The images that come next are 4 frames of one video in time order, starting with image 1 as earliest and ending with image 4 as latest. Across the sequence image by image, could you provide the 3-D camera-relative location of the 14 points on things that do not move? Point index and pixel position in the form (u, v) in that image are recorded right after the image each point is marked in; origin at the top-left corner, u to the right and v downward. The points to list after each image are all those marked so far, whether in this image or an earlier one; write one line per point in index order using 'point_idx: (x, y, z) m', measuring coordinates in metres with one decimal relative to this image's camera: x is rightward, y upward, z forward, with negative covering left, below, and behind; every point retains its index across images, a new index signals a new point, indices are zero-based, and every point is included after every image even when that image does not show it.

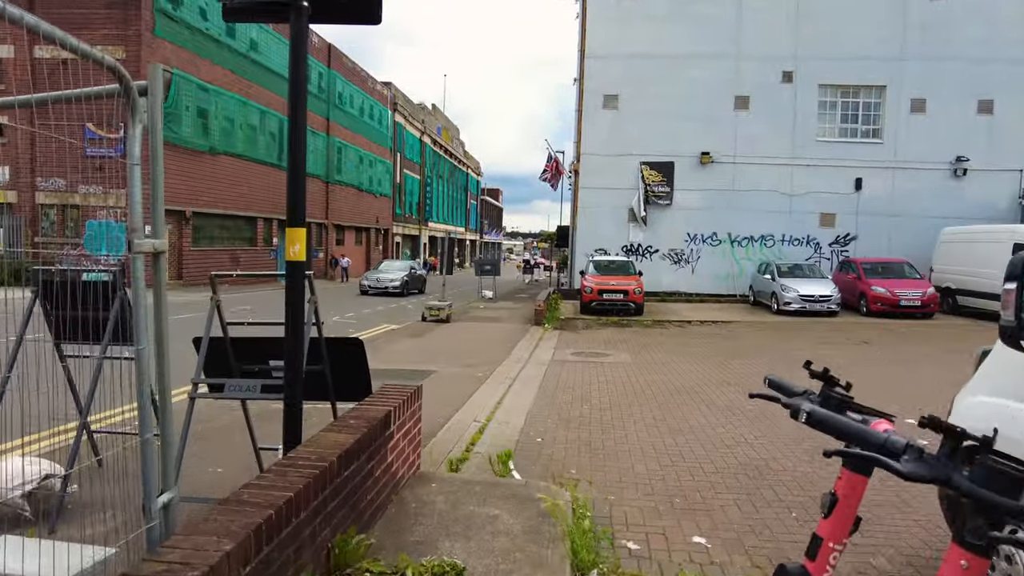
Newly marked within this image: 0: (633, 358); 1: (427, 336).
0: (+1.8, -1.1, +9.7) m
1: (-1.6, -0.9, +12.4) m
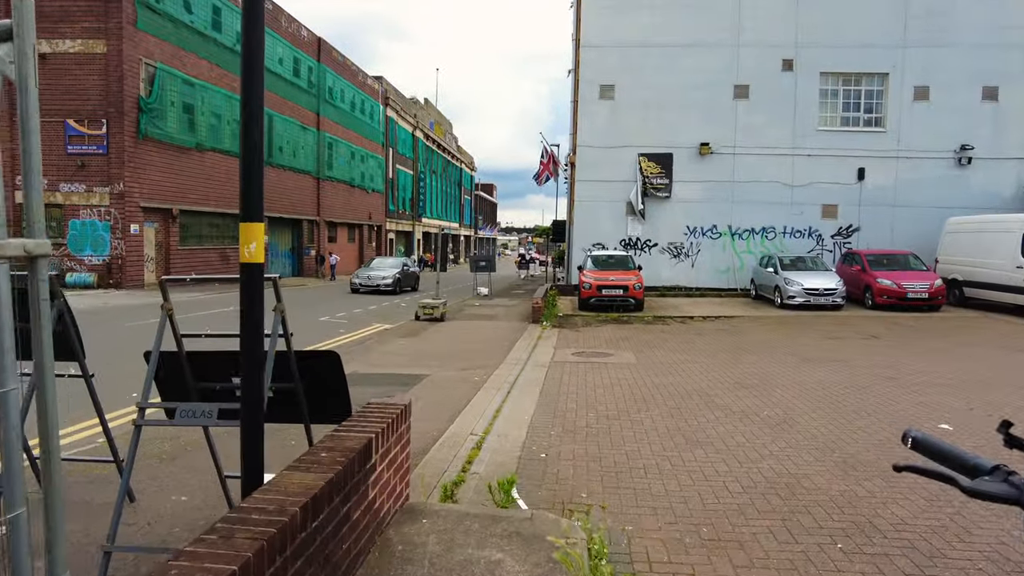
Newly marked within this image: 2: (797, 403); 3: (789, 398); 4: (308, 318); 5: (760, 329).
0: (+1.8, -1.0, +9.2) m
1: (-1.7, -0.9, +11.9) m
2: (+2.8, -1.1, +6.6) m
3: (+2.9, -1.1, +6.8) m
4: (-4.7, -0.7, +15.2) m
5: (+5.0, -0.8, +13.2) m
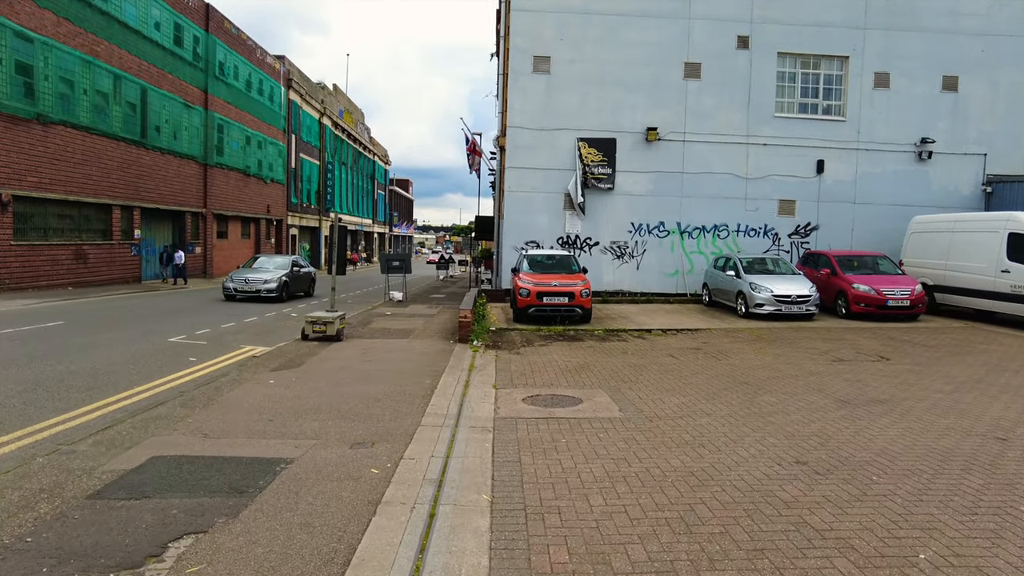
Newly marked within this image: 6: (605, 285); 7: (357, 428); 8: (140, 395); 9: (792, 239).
0: (+1.1, -1.2, +6.3) m
1: (-2.7, -1.1, +8.4) m
2: (+2.5, -1.3, +3.8) m
3: (+2.4, -1.3, +4.0) m
4: (-6.2, -0.8, +11.3) m
5: (+3.8, -1.0, +10.6) m
6: (+2.6, +0.1, +18.3) m
7: (-1.3, -1.2, +5.6) m
8: (-4.0, -1.1, +7.0) m
9: (+7.9, +1.4, +18.5) m
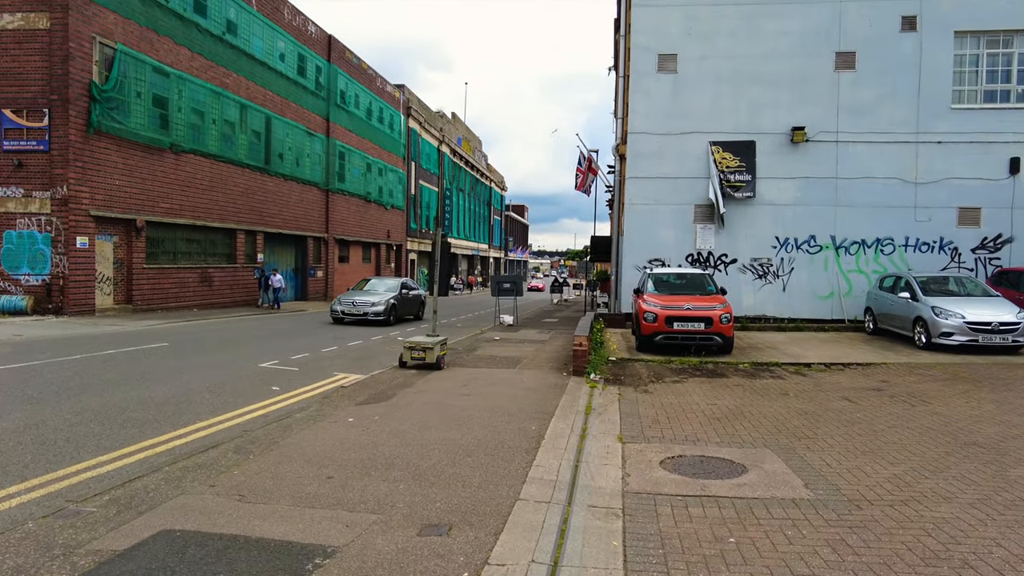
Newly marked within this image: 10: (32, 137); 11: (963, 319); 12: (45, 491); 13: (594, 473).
0: (+2.0, -1.3, +4.3) m
1: (-1.4, -1.3, +7.1) m
2: (+2.9, -1.3, +1.6) m
3: (+2.9, -1.3, +1.8) m
4: (-4.2, -1.2, +10.6) m
5: (+5.4, -1.3, +8.2) m
6: (+5.6, -0.5, +16.0) m
7: (-0.5, -1.3, +4.1) m
8: (-2.9, -1.3, +5.9) m
9: (+10.9, +0.8, +15.3) m
10: (-13.2, +4.1, +17.9) m
11: (+7.9, -0.6, +11.5) m
12: (-3.1, -1.3, +4.3) m
13: (+0.6, -1.3, +4.6) m
